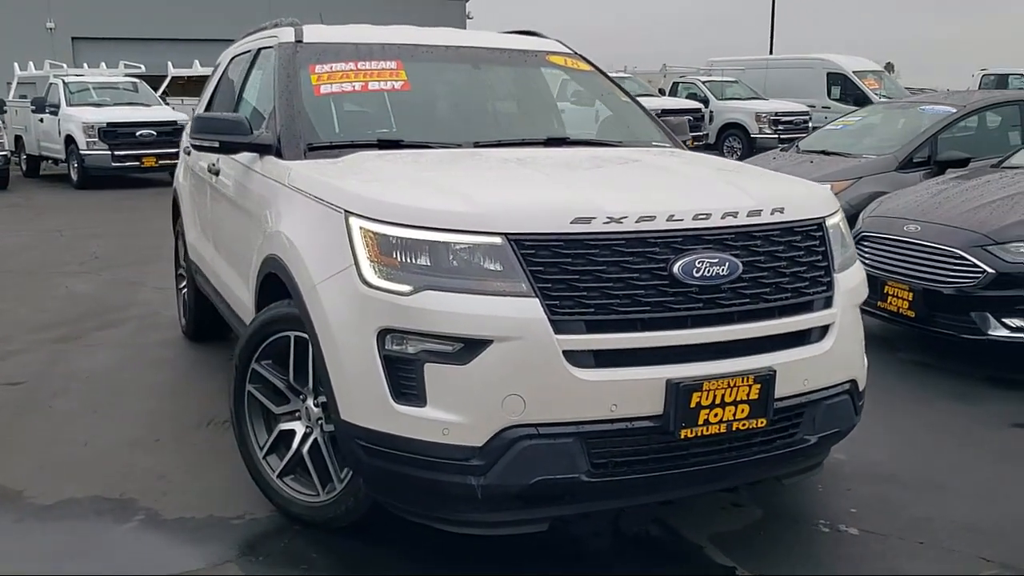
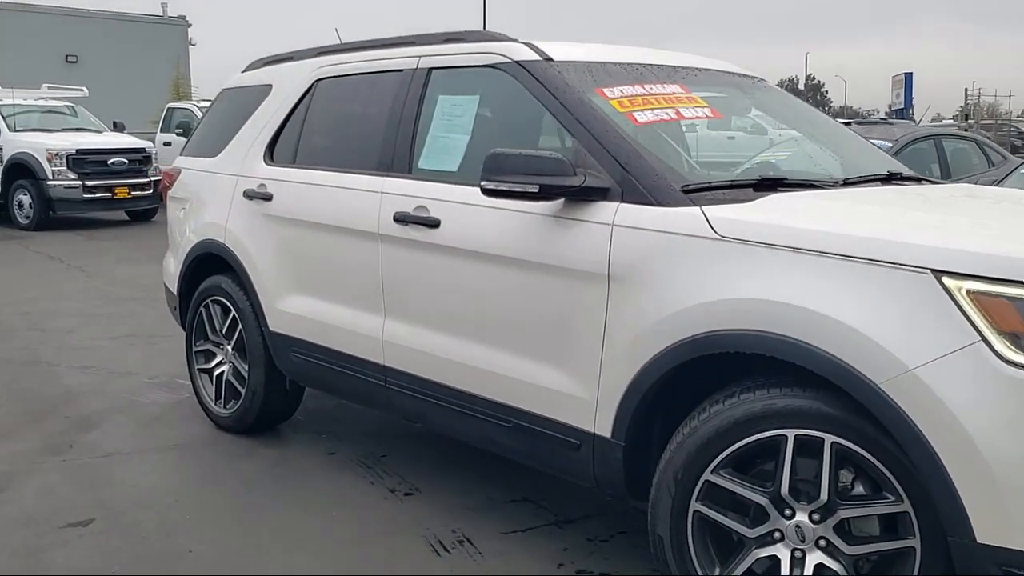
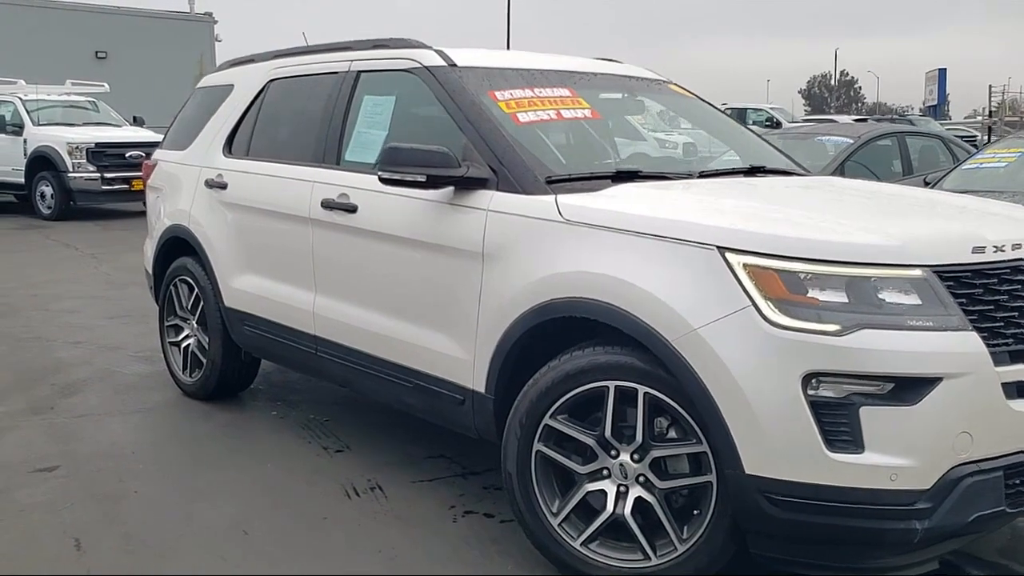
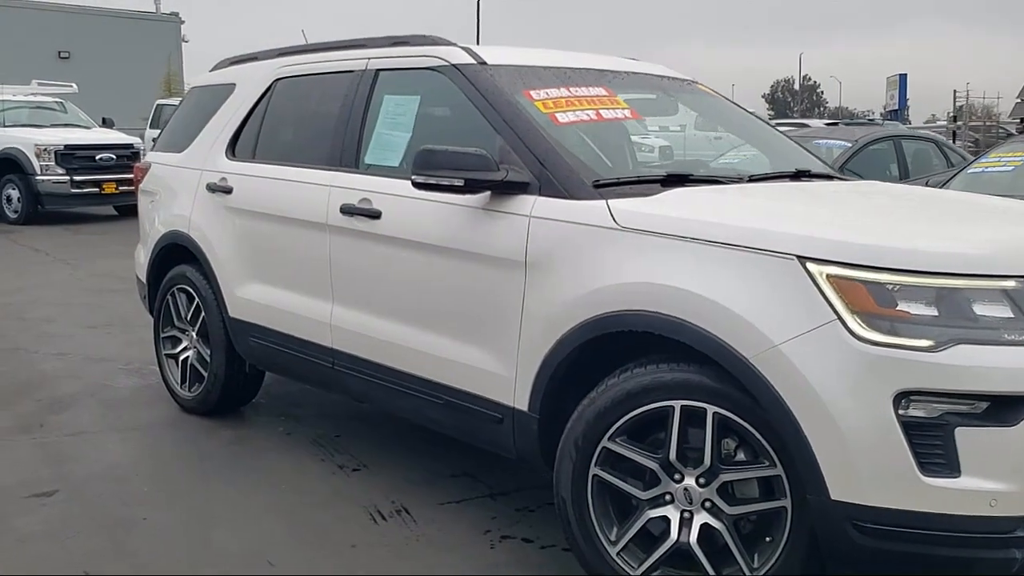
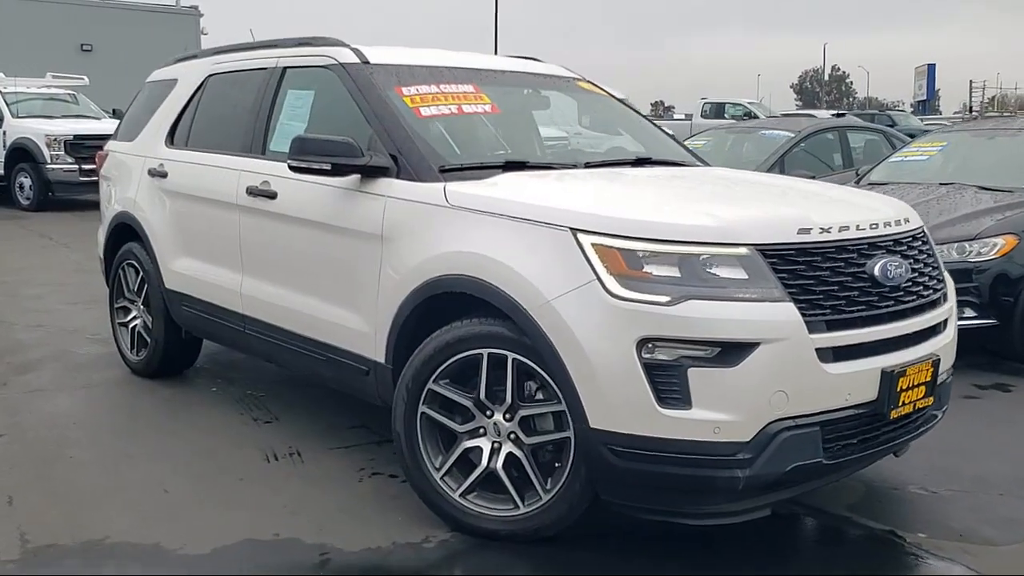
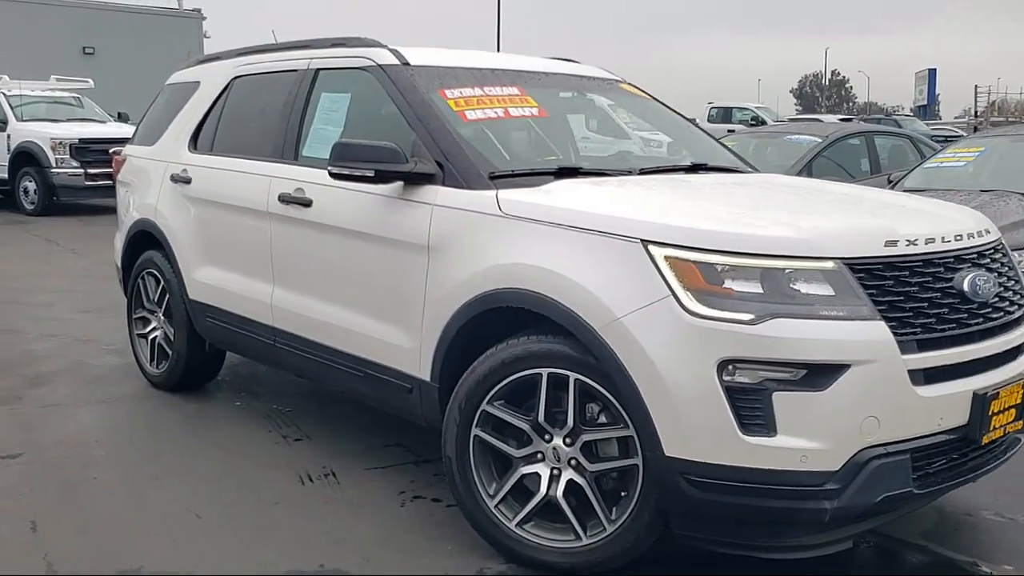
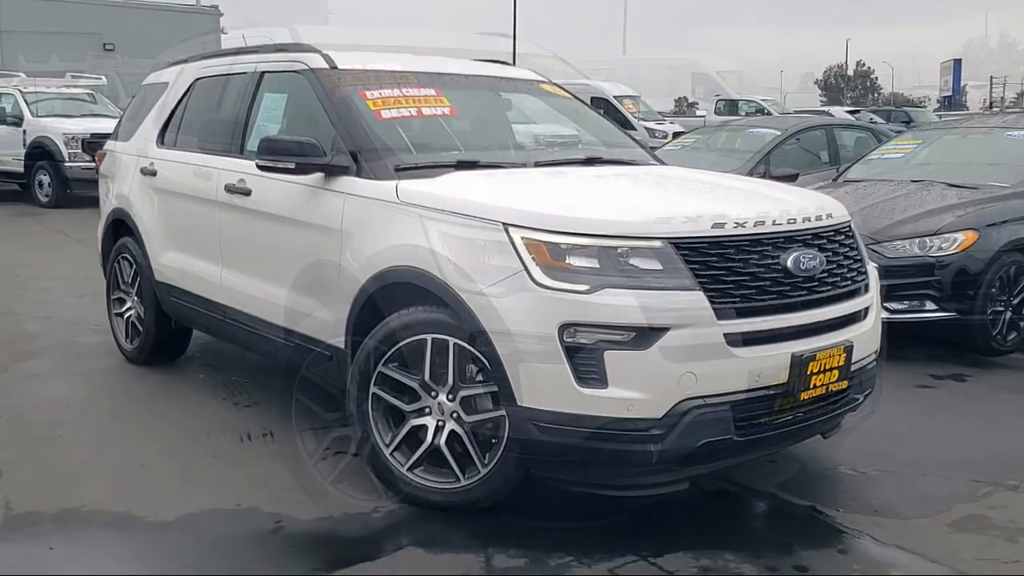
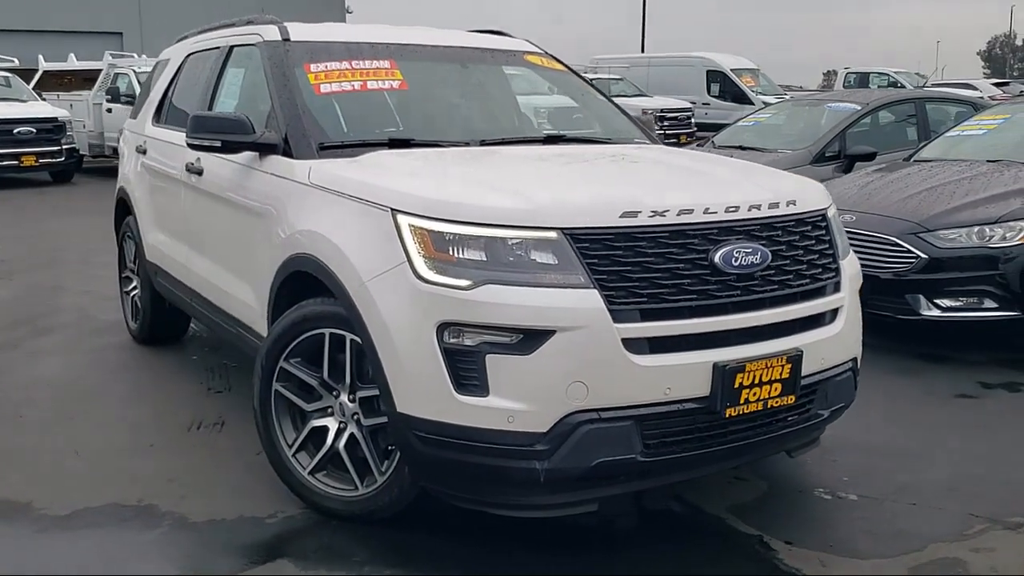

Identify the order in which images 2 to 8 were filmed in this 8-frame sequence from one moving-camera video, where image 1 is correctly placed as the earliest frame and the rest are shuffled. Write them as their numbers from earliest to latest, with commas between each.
8, 7, 5, 6, 3, 4, 2
